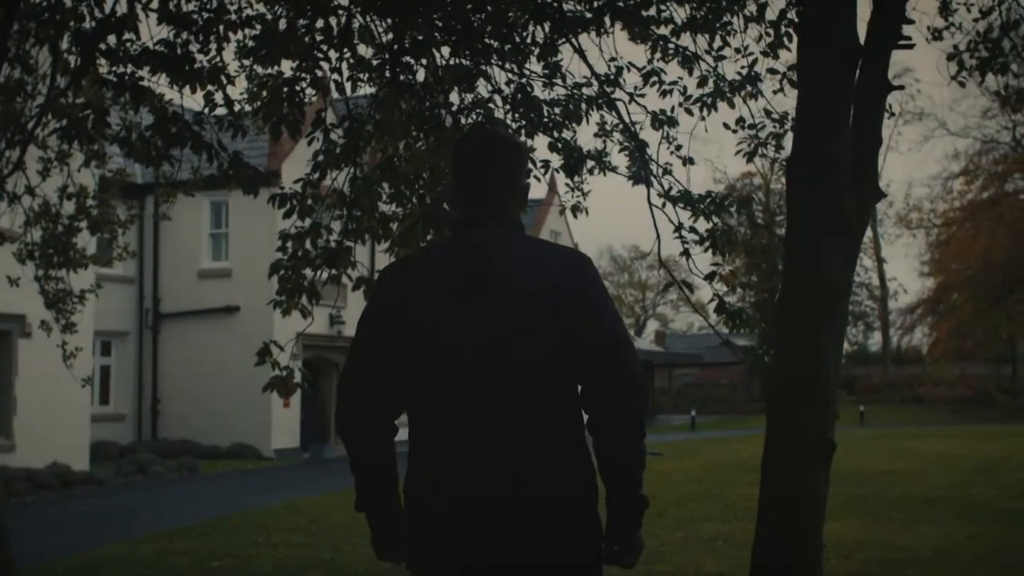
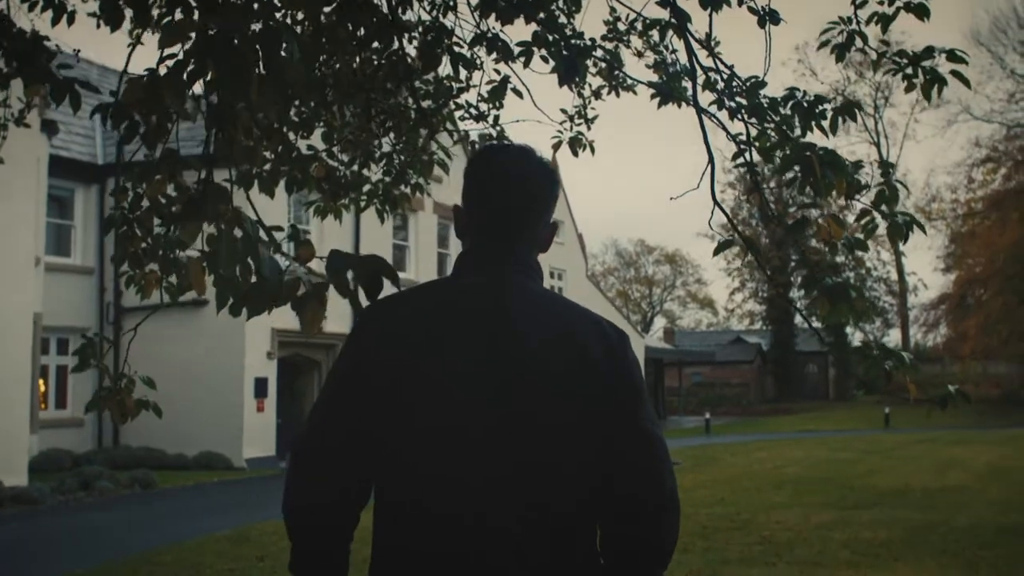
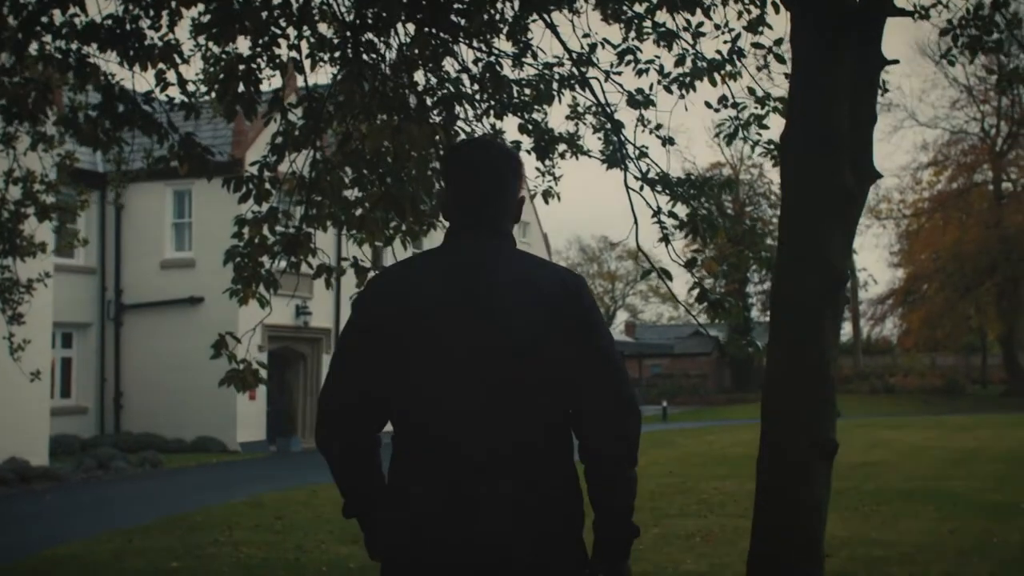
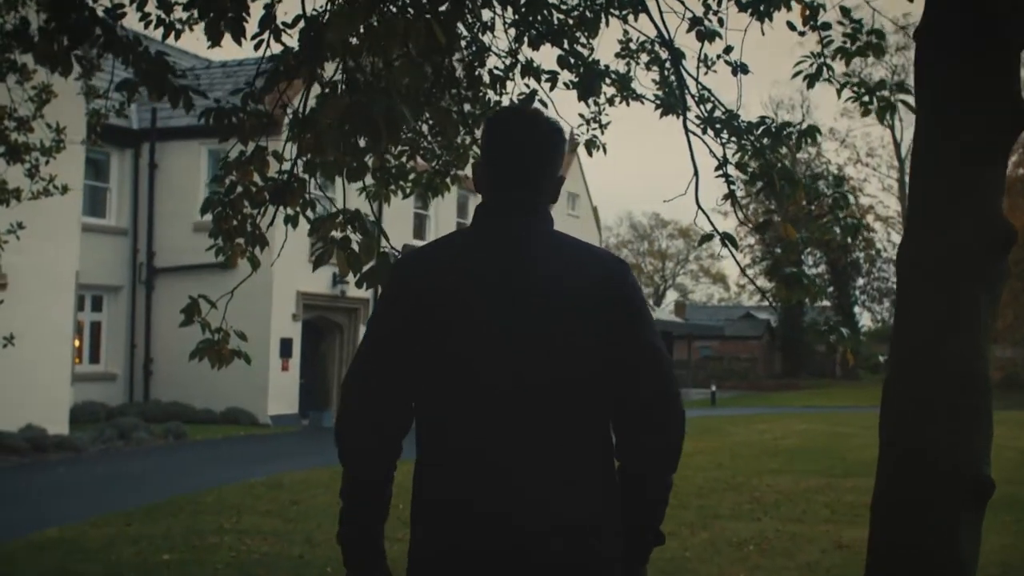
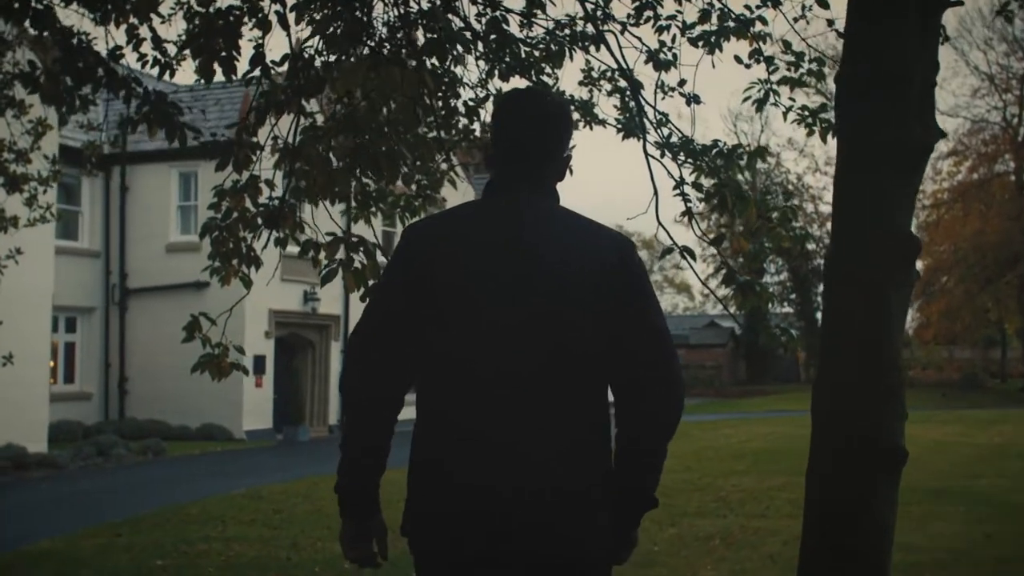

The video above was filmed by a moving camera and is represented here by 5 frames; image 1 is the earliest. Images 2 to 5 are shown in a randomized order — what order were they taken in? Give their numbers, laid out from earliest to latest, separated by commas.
3, 5, 4, 2
